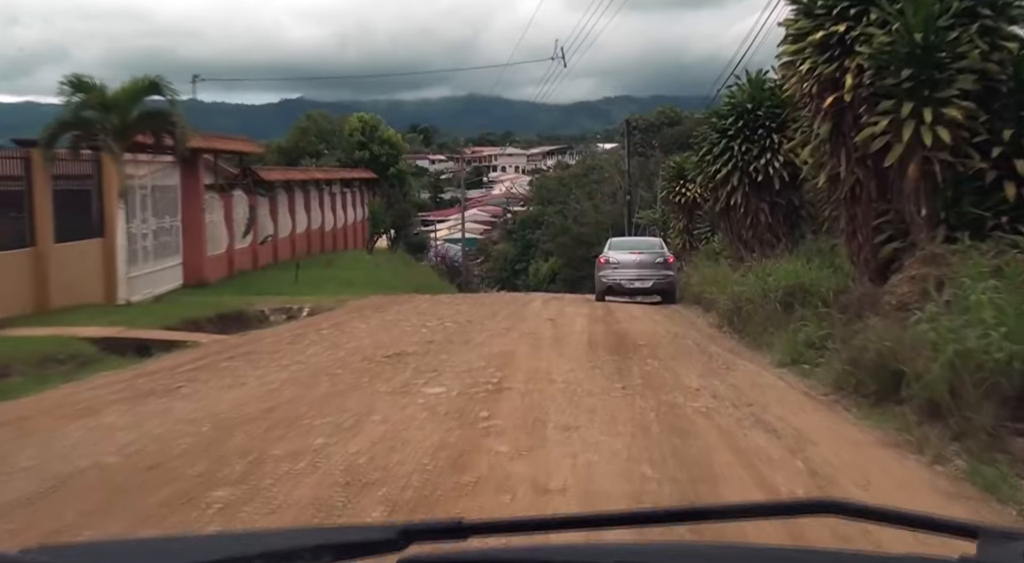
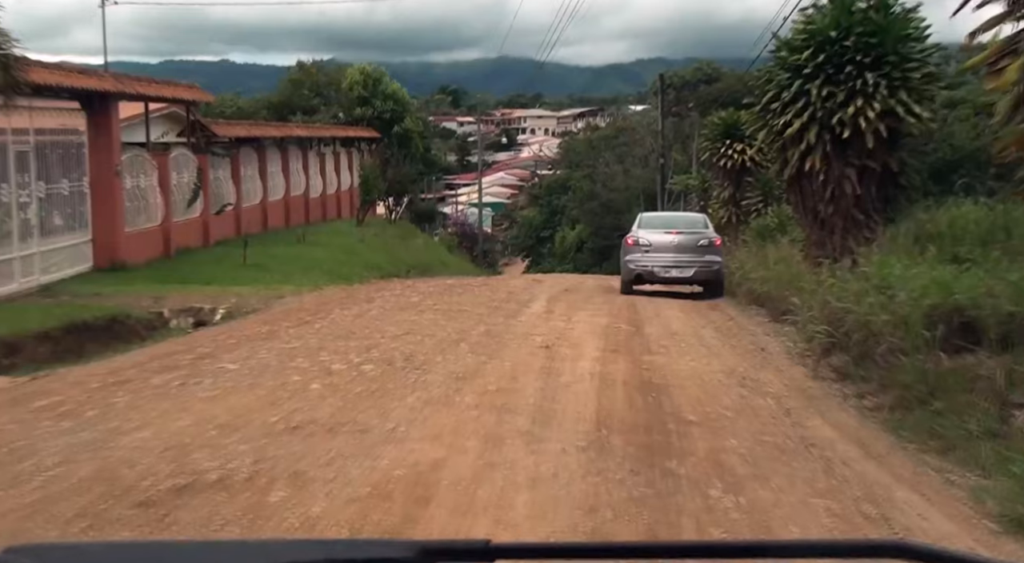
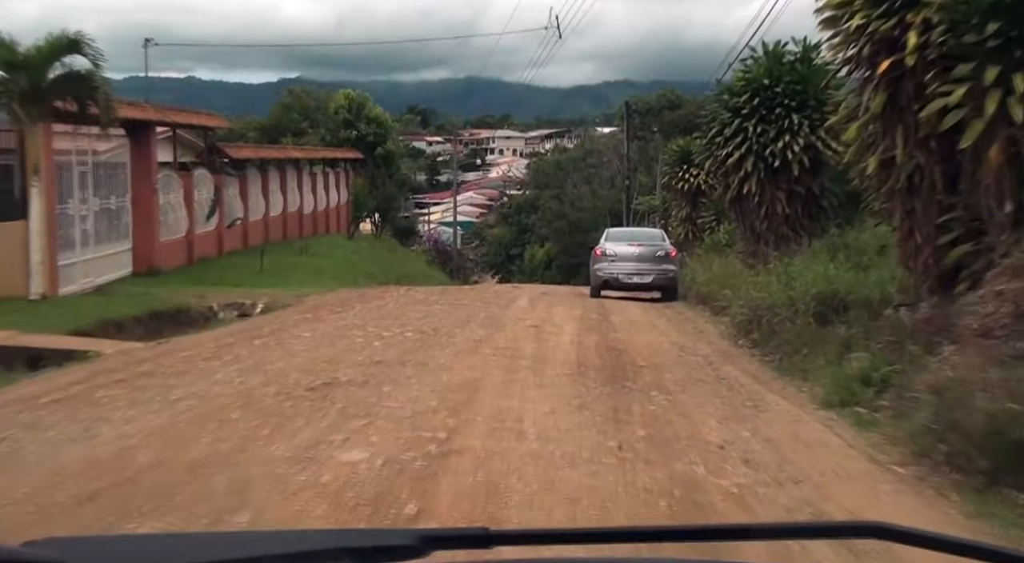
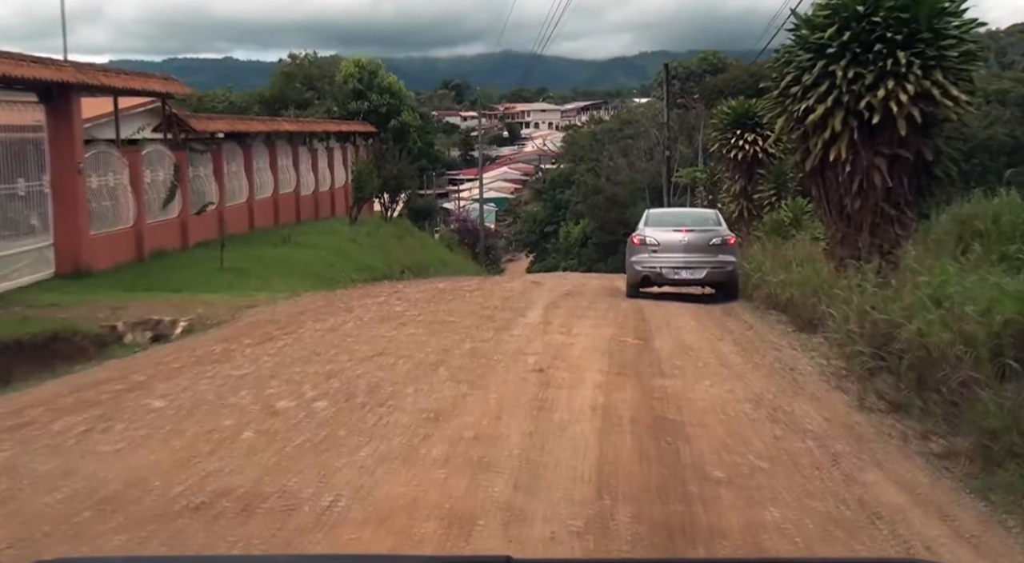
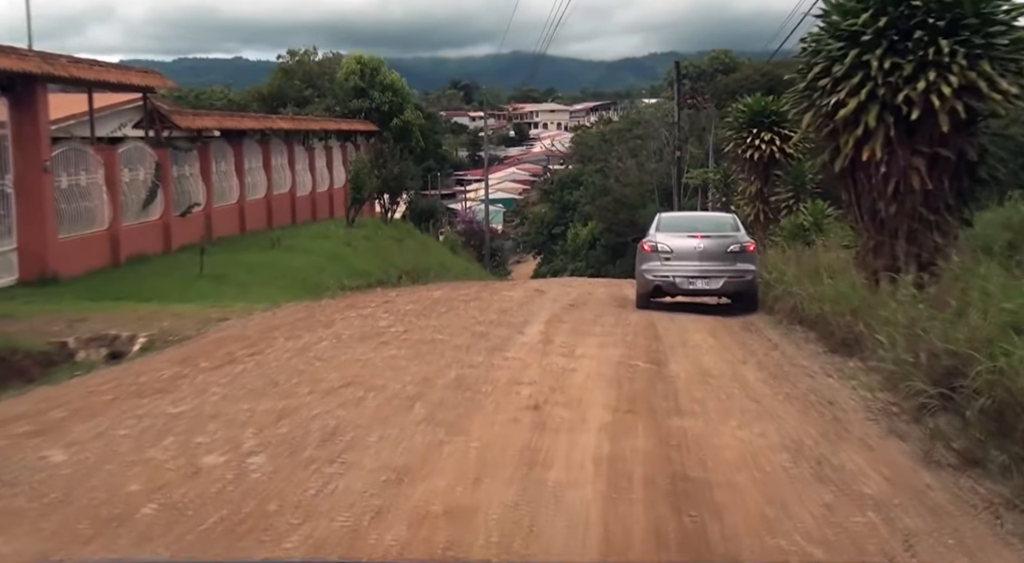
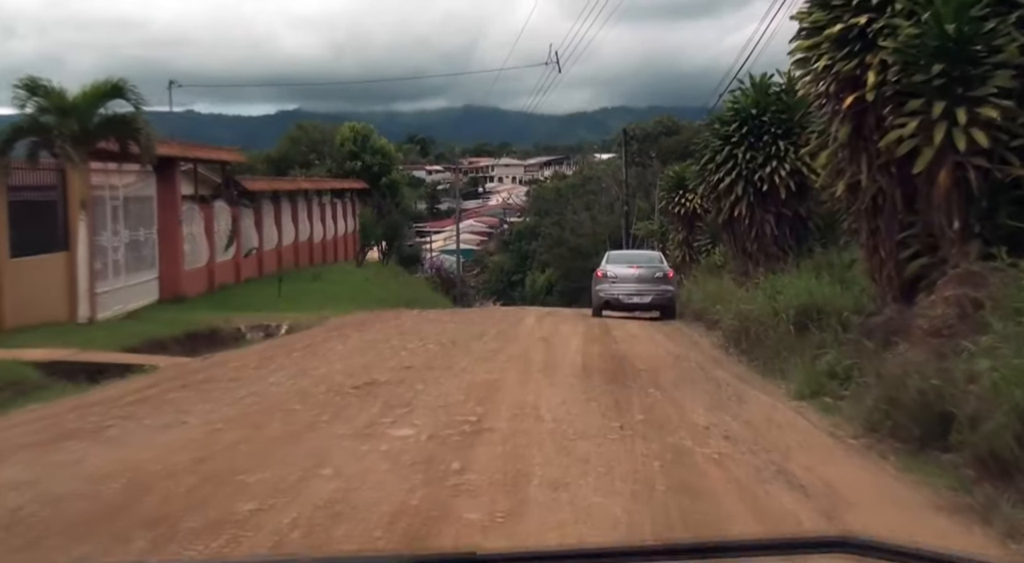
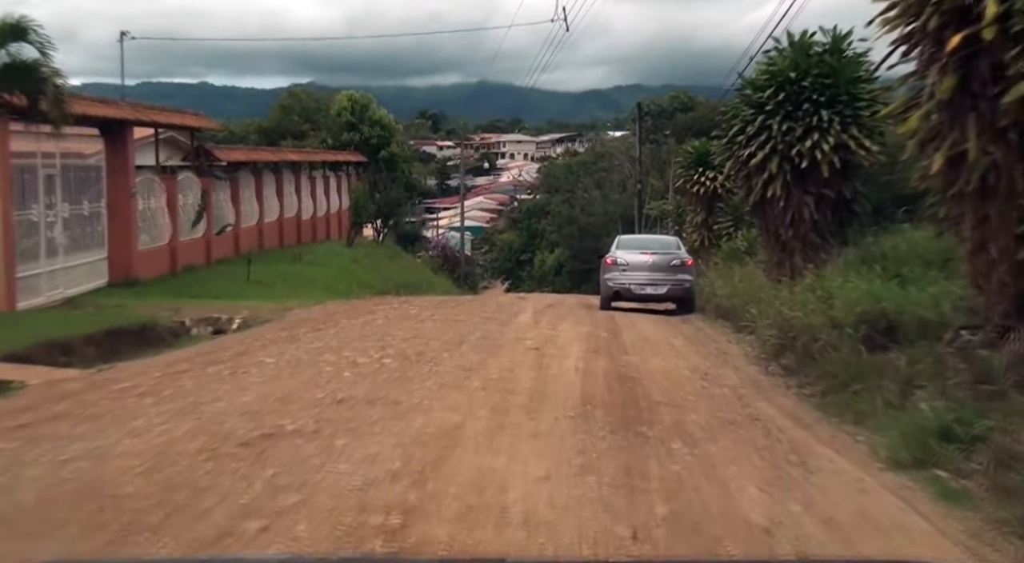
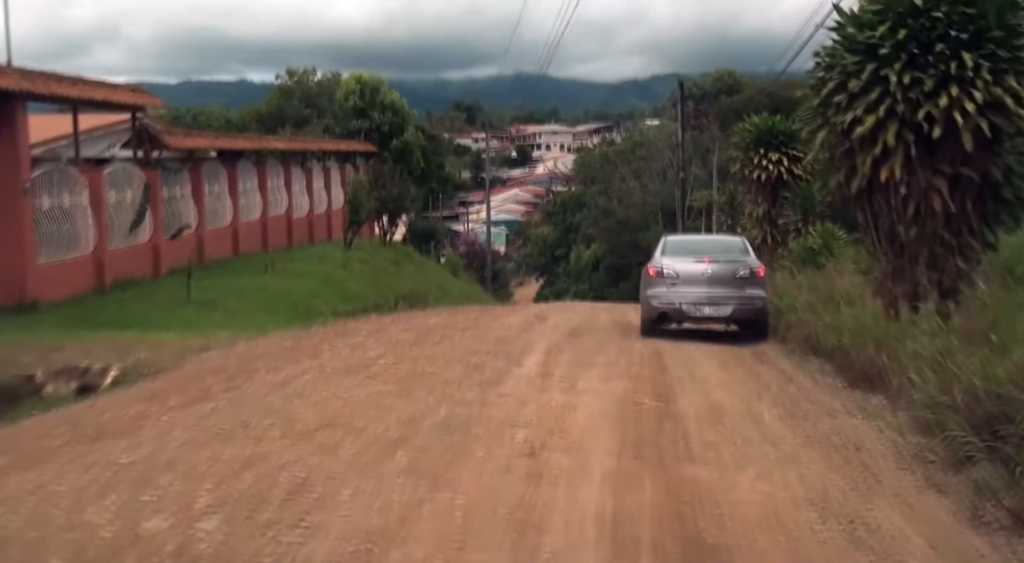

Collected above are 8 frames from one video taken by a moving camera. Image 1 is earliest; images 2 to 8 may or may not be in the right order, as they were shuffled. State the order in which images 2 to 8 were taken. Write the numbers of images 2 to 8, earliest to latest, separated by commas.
6, 3, 7, 2, 4, 5, 8
